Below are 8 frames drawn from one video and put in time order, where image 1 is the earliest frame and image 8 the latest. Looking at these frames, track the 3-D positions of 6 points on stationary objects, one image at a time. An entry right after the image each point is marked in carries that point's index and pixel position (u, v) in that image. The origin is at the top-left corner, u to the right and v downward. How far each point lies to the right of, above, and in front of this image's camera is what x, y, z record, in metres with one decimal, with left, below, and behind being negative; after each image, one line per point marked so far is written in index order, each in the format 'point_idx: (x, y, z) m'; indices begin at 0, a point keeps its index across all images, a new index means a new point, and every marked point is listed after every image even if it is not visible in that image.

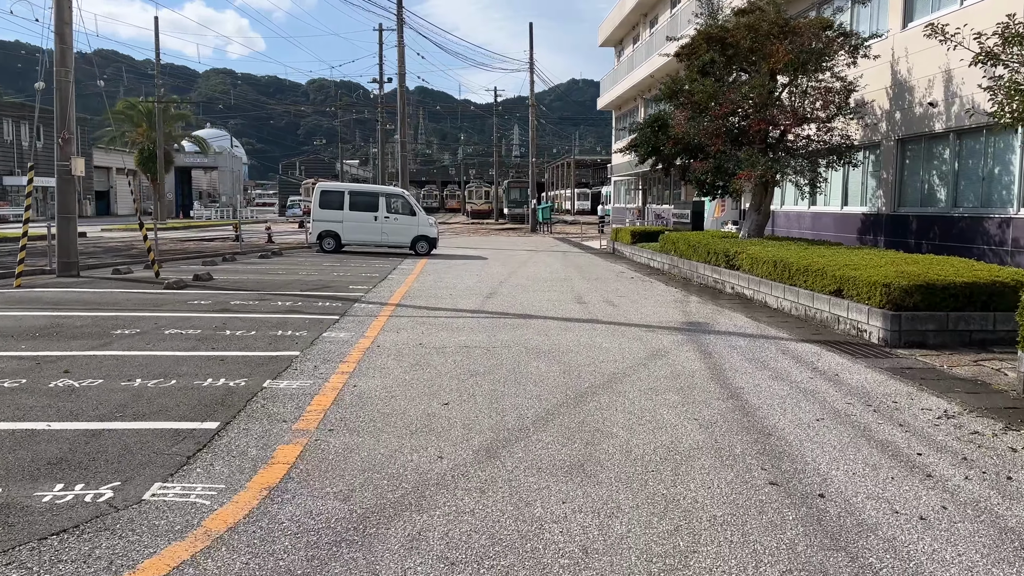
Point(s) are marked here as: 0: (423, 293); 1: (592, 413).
0: (-1.4, -0.1, +12.4) m
1: (+0.5, -0.9, +5.5) m
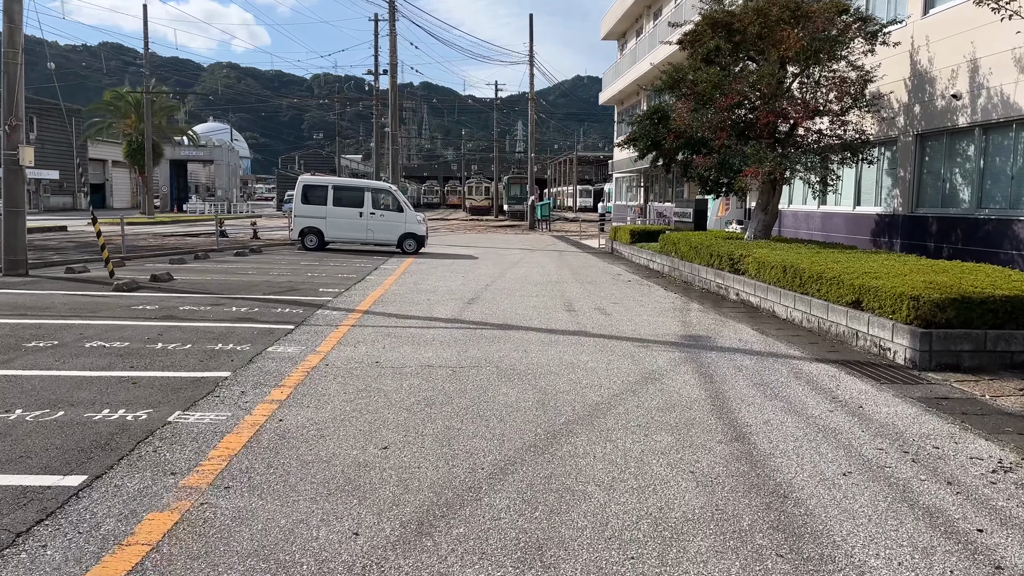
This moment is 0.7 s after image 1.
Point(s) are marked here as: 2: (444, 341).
0: (-1.6, -0.1, +11.3) m
1: (+0.3, -1.0, +4.5) m
2: (-0.7, -0.5, +8.1) m
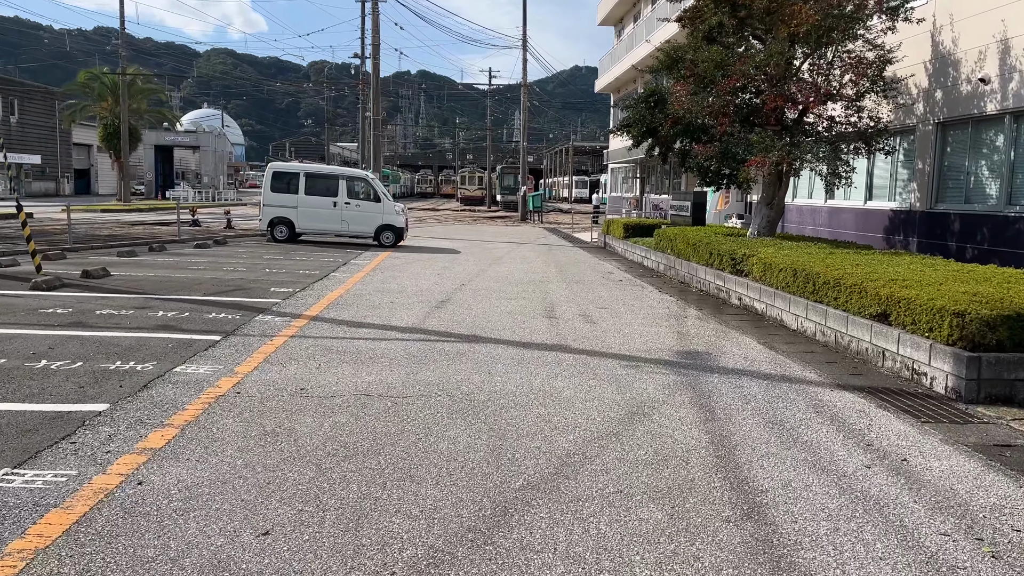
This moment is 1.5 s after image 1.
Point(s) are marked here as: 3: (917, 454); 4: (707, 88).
0: (-1.9, -0.2, +10.0) m
1: (0.0, -1.1, +3.2) m
2: (-1.0, -0.6, +6.8) m
3: (+2.4, -1.0, +4.7) m
4: (+3.1, +3.2, +13.1) m
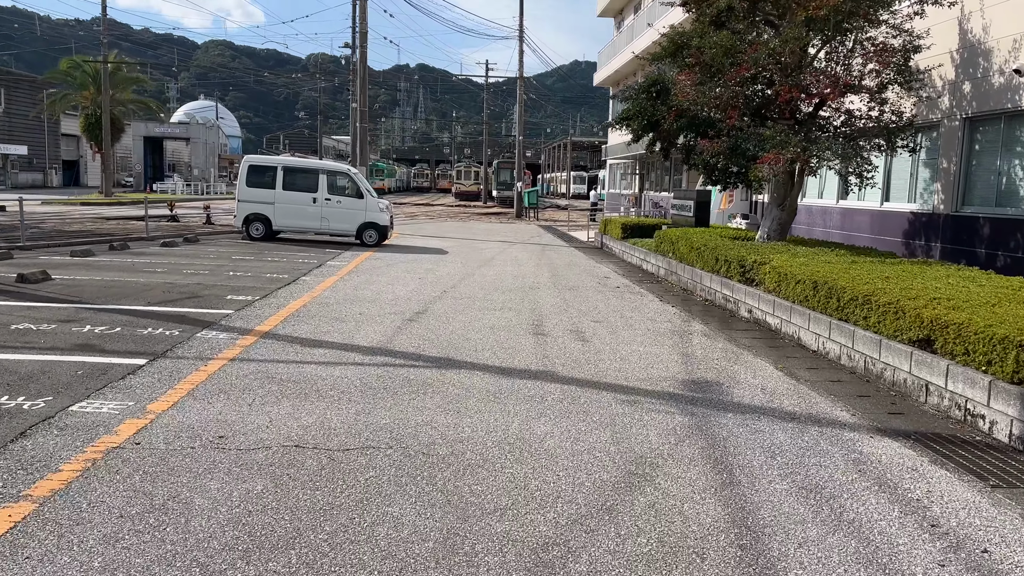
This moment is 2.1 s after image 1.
0: (-2.1, -0.3, +8.9) m
1: (-0.2, -1.2, +2.1) m
2: (-1.1, -0.7, +5.7) m
3: (+2.2, -1.1, +3.7) m
4: (+3.0, +3.1, +12.0) m
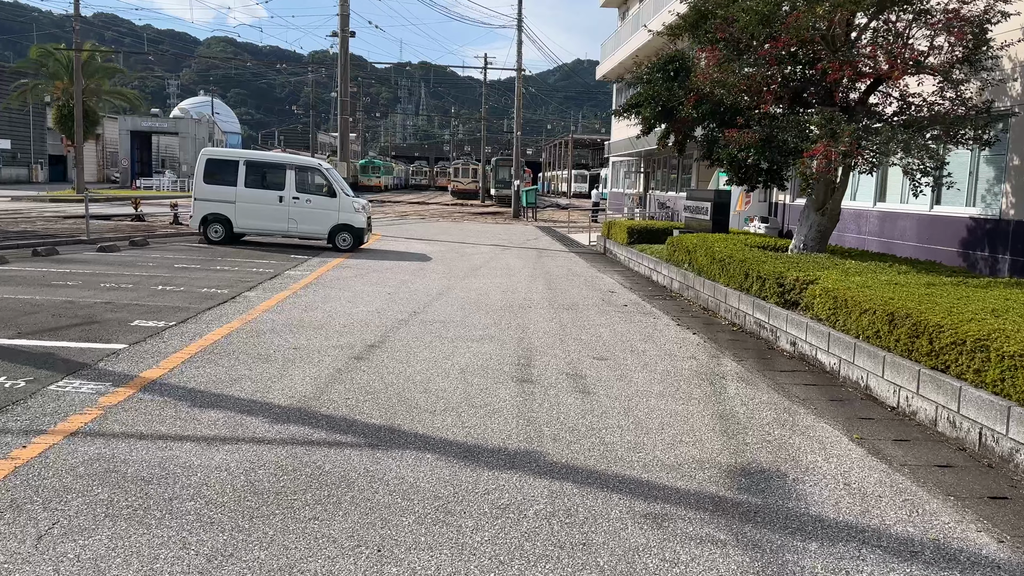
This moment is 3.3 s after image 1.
0: (-2.2, -0.5, +6.9) m
1: (-0.4, -1.5, +0.1) m
2: (-1.3, -1.0, +3.7) m
3: (+2.0, -1.4, +1.6) m
4: (+2.8, +2.9, +10.0) m
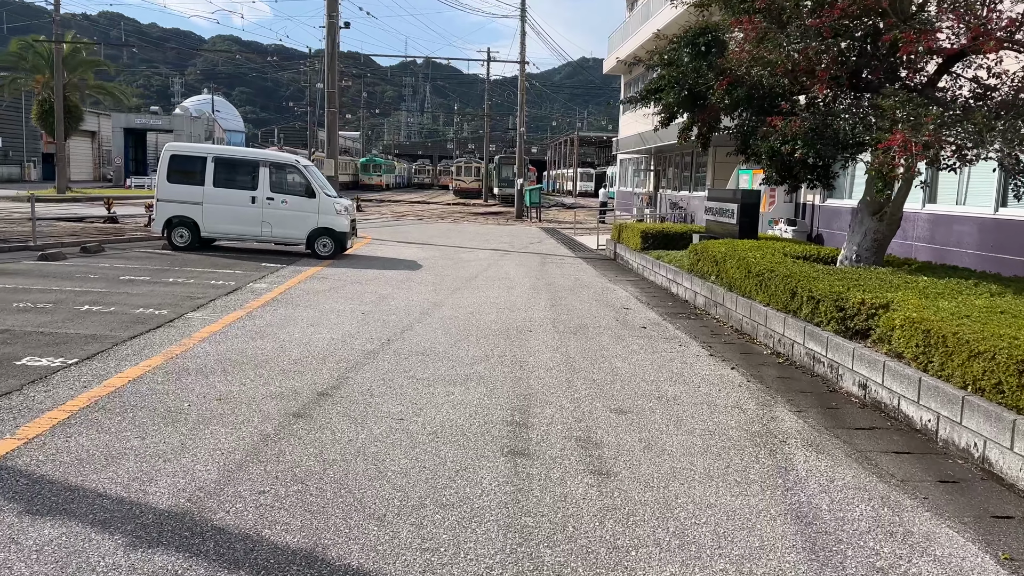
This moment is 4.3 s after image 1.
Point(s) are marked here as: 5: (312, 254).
0: (-2.3, -0.7, +5.2) m
1: (-0.5, -1.7, -1.6) m
2: (-1.4, -1.2, +2.0) m
3: (+1.9, -1.6, 0.0) m
4: (+2.8, +2.6, +8.3) m
5: (-3.5, +0.6, +14.4) m
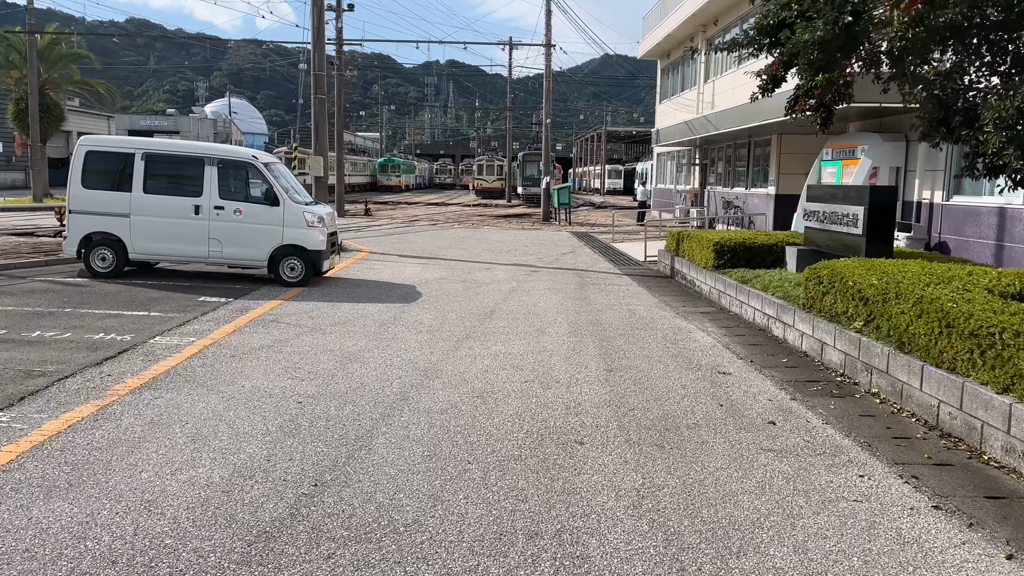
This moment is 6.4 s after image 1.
0: (-2.2, -1.2, +1.7) m
1: (-0.5, -2.2, -5.1) m
2: (-1.4, -1.6, -1.5) m
3: (+1.9, -2.1, -3.7) m
4: (+3.0, +2.2, +4.6) m
5: (-3.1, +0.1, +10.9) m
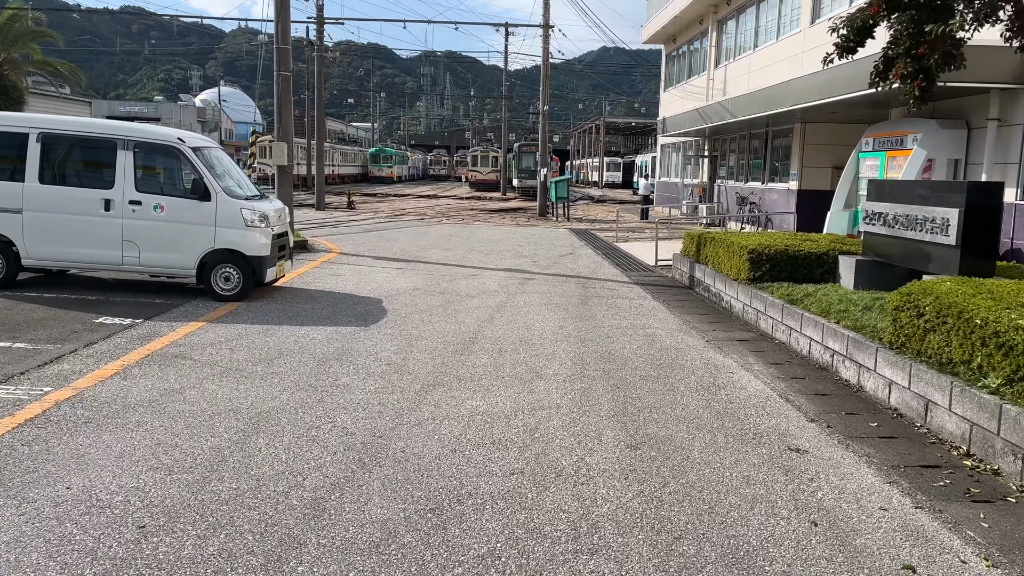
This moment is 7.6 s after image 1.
0: (-2.3, -1.4, -0.3) m
1: (-0.6, -2.5, -7.2) m
2: (-1.4, -1.9, -3.6) m
3: (+1.8, -2.4, -5.7) m
4: (+2.9, +2.0, +2.6) m
5: (-3.2, 0.0, +8.8) m
